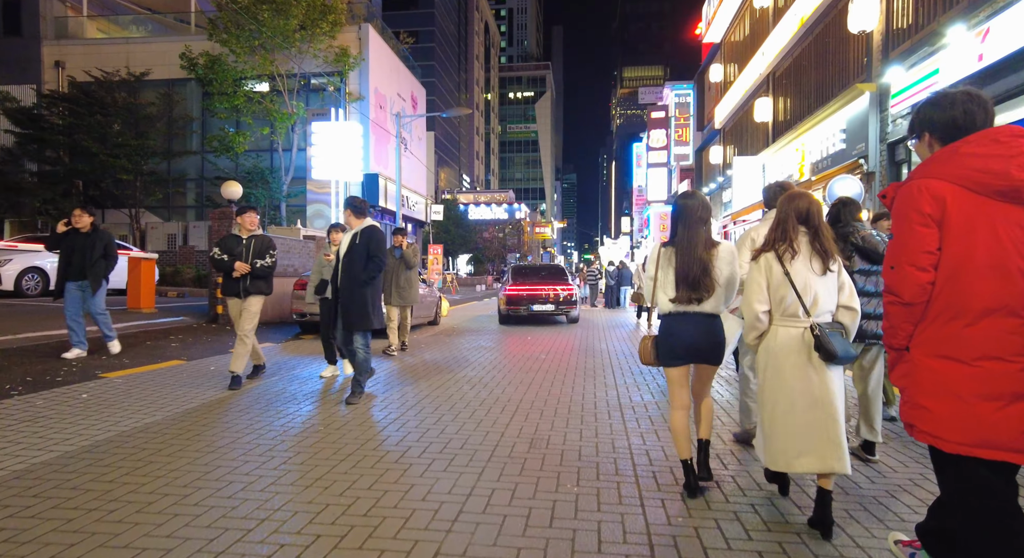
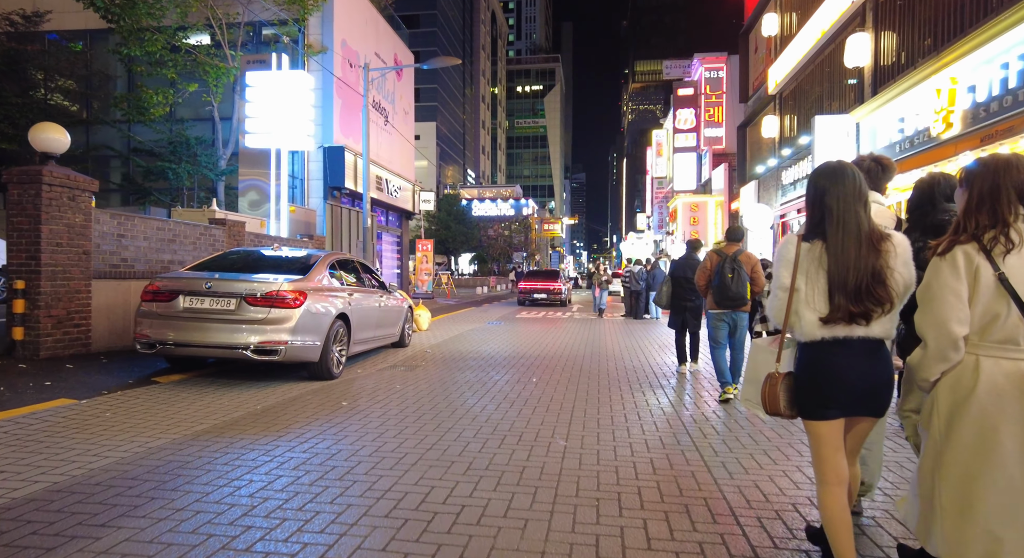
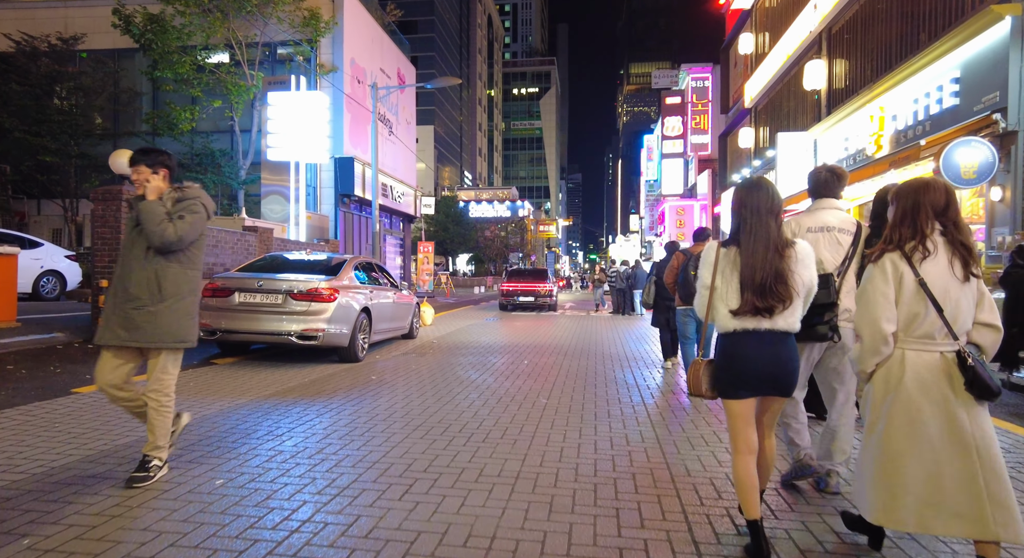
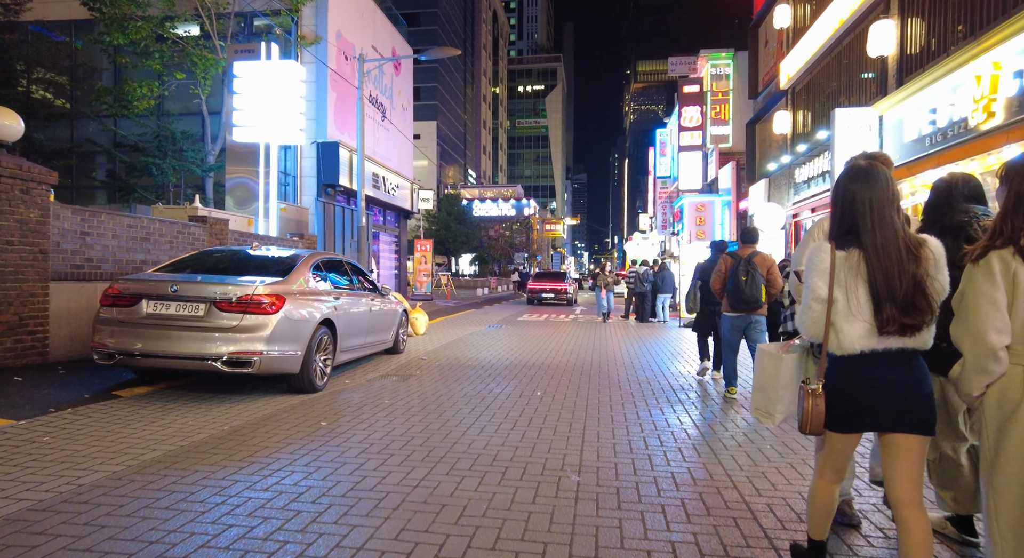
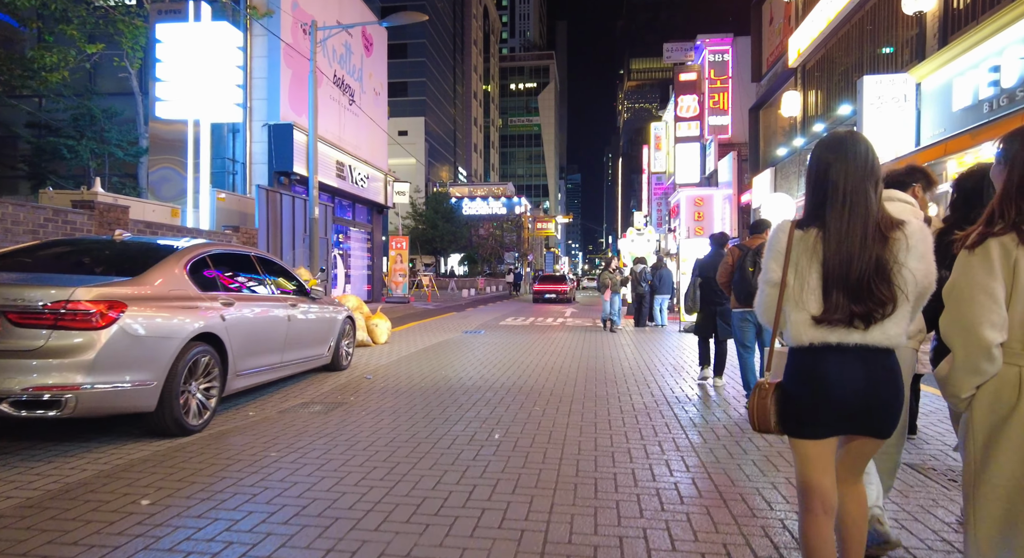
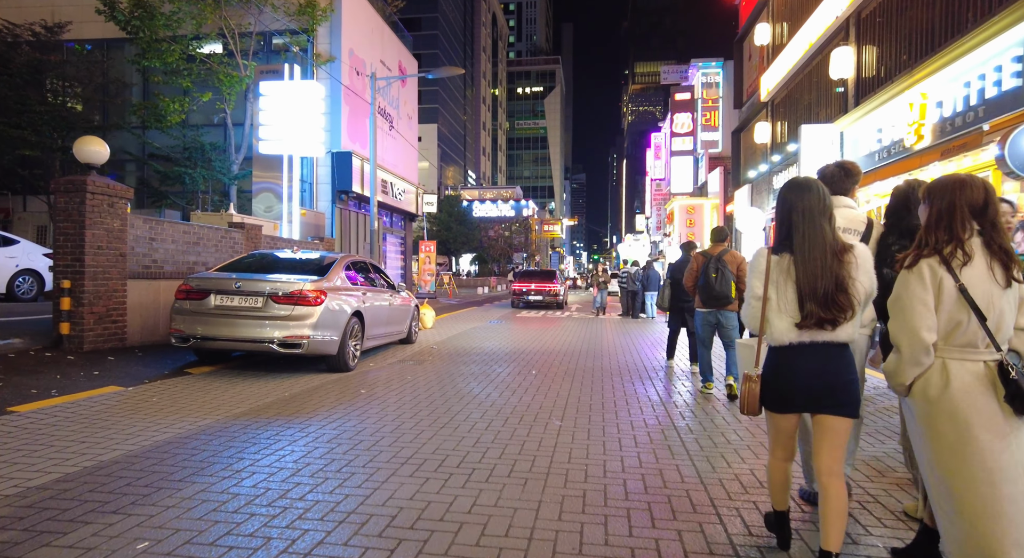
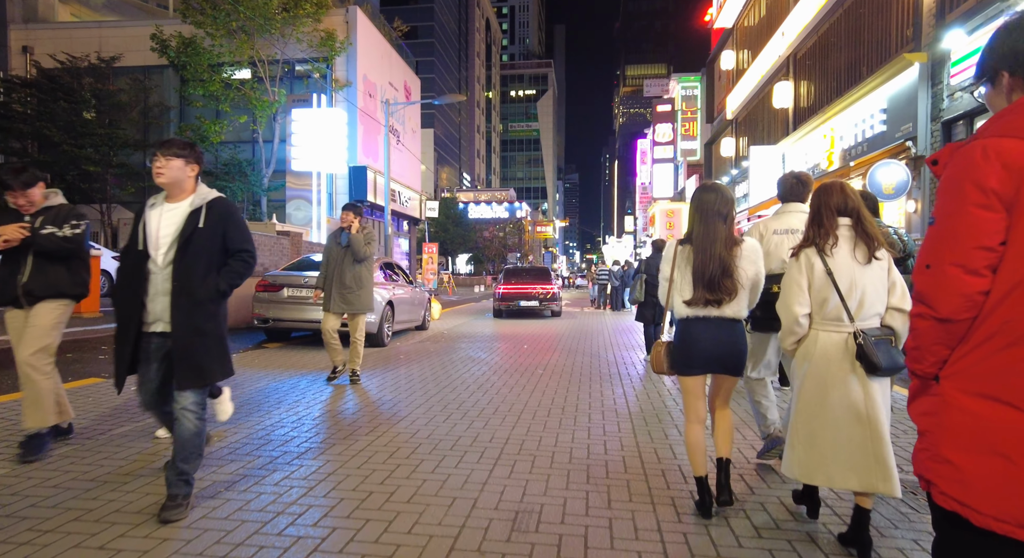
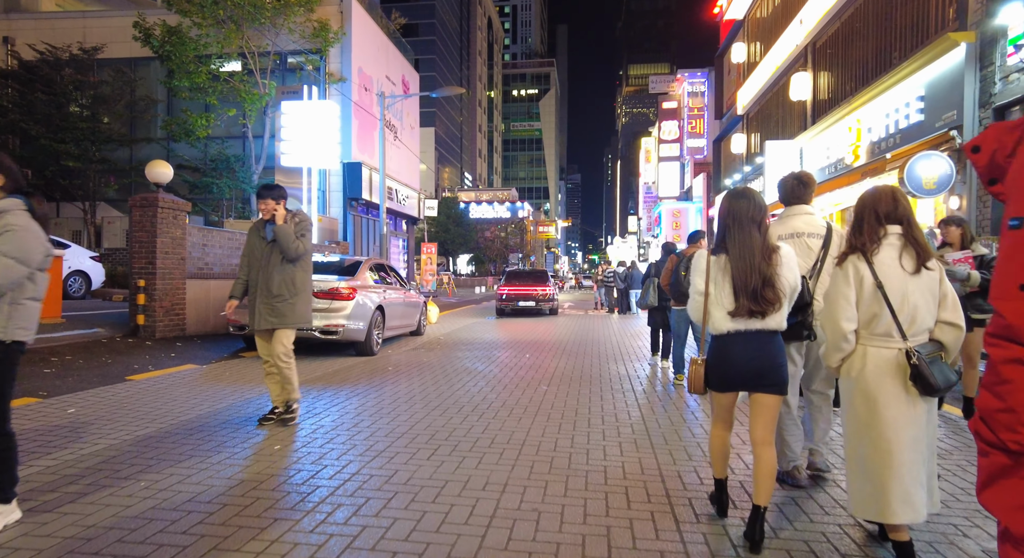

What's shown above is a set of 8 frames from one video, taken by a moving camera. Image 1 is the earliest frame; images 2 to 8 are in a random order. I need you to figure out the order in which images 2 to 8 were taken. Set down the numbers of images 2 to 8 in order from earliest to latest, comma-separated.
7, 8, 3, 6, 2, 4, 5
